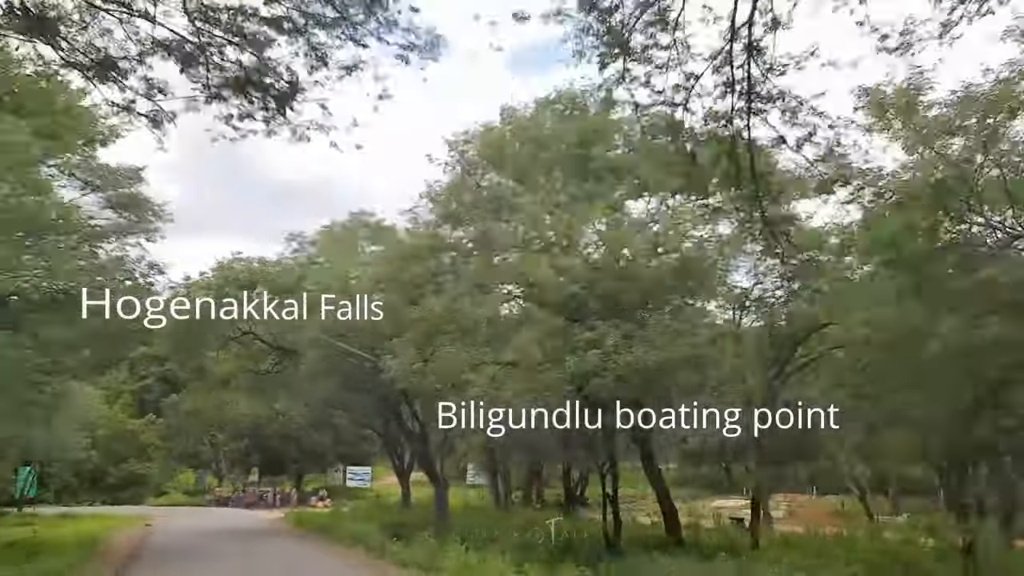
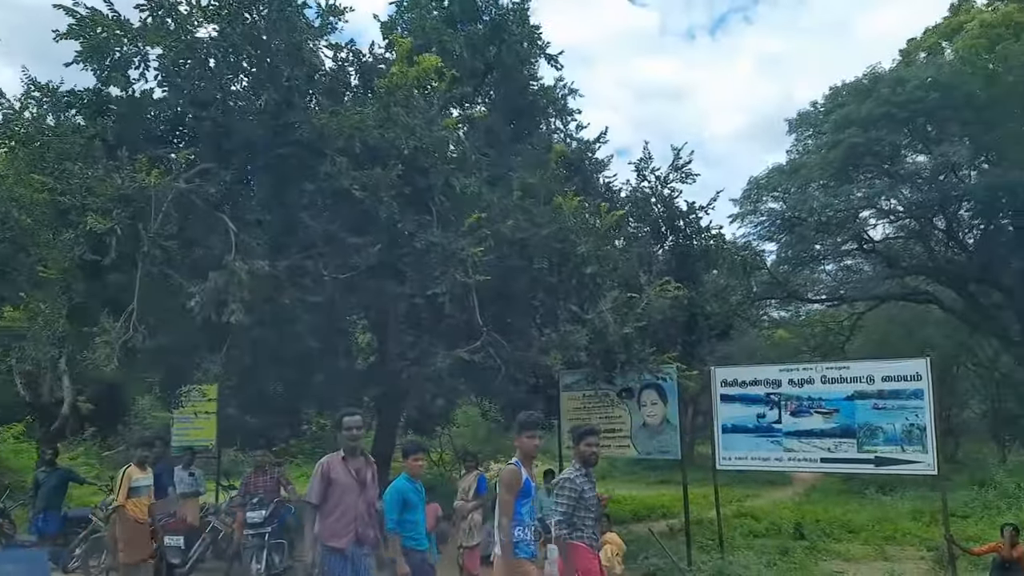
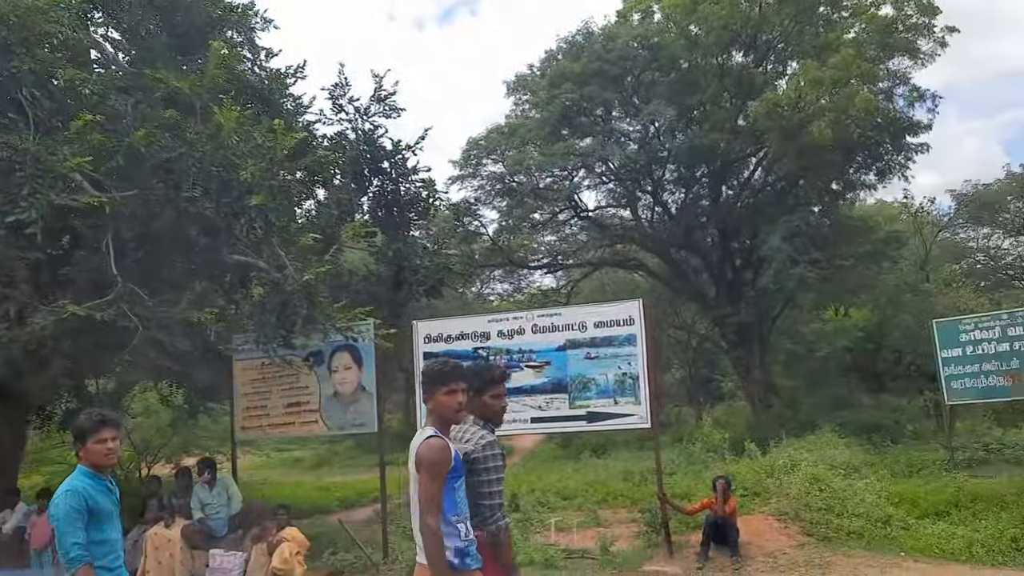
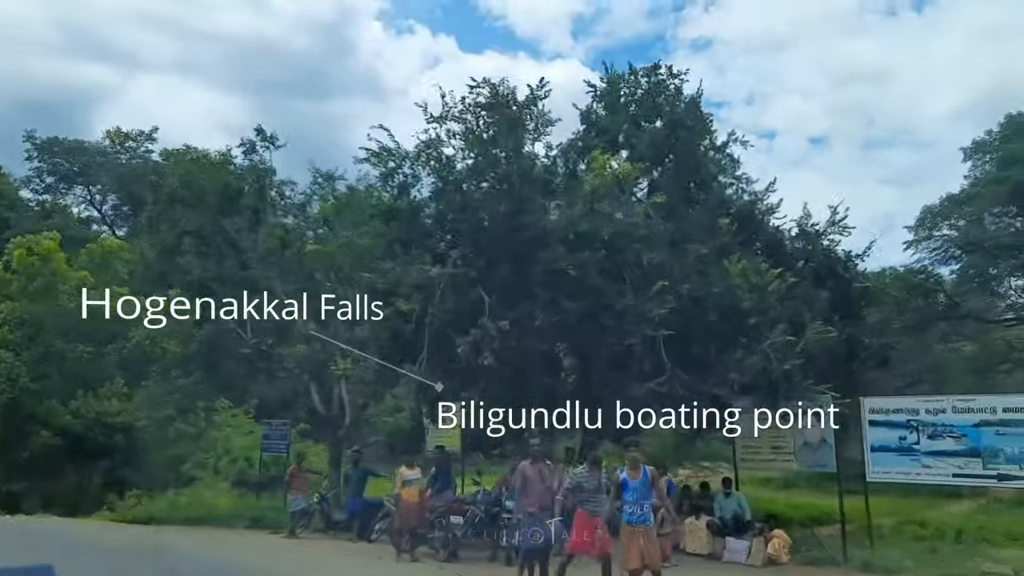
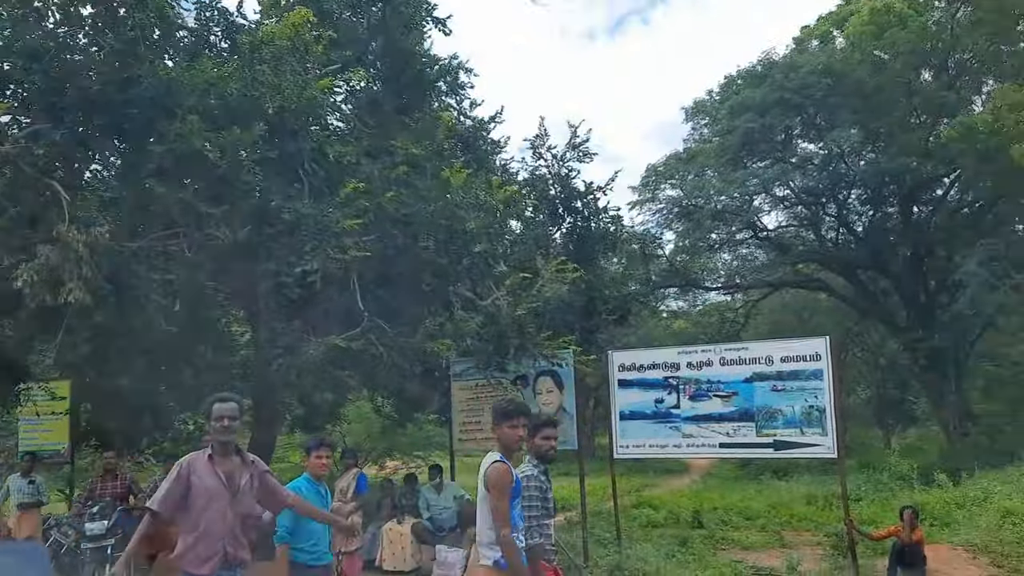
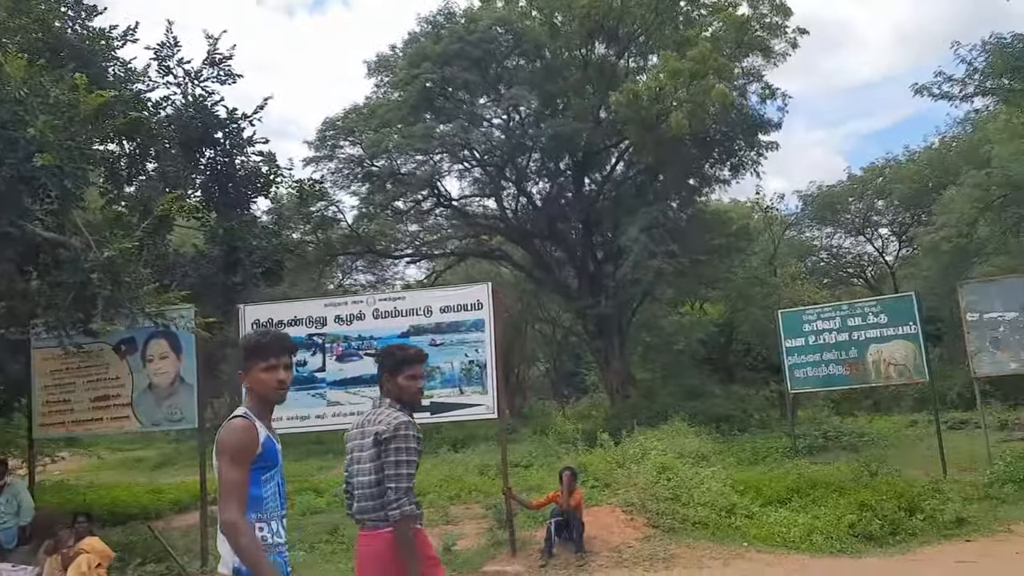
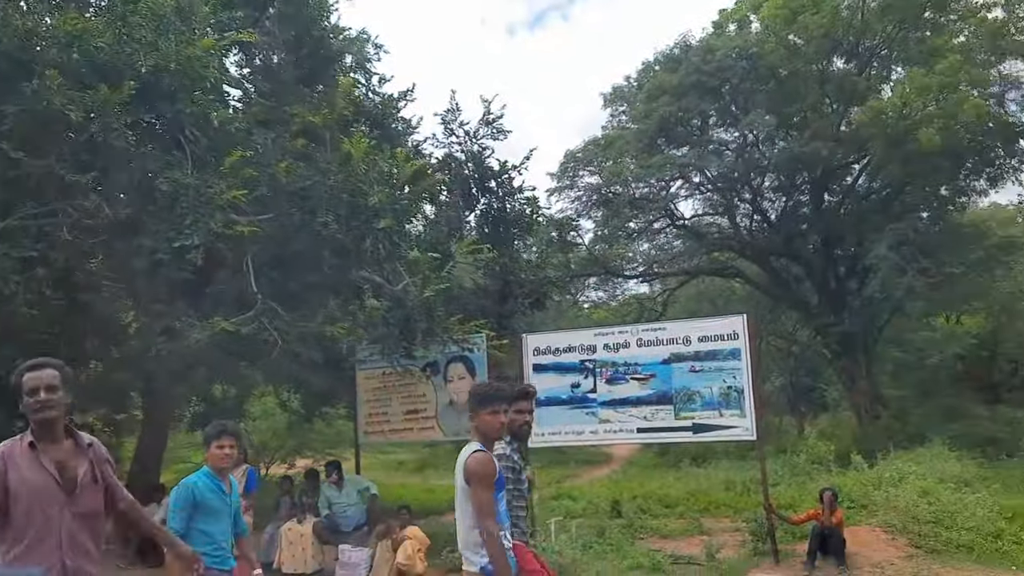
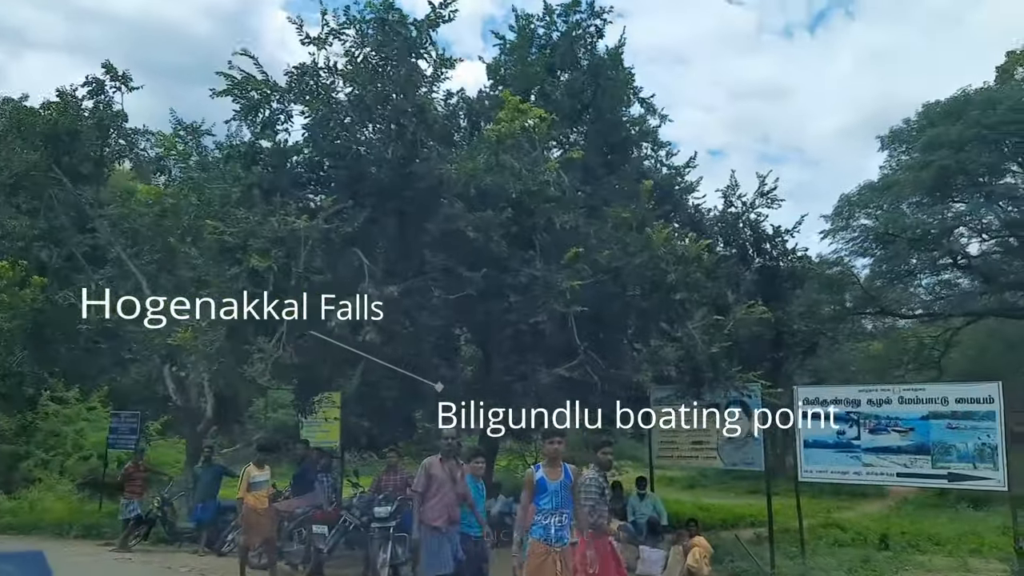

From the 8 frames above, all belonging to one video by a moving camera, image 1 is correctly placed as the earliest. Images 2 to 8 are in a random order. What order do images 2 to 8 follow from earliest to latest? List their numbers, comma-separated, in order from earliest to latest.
4, 8, 2, 5, 7, 3, 6
